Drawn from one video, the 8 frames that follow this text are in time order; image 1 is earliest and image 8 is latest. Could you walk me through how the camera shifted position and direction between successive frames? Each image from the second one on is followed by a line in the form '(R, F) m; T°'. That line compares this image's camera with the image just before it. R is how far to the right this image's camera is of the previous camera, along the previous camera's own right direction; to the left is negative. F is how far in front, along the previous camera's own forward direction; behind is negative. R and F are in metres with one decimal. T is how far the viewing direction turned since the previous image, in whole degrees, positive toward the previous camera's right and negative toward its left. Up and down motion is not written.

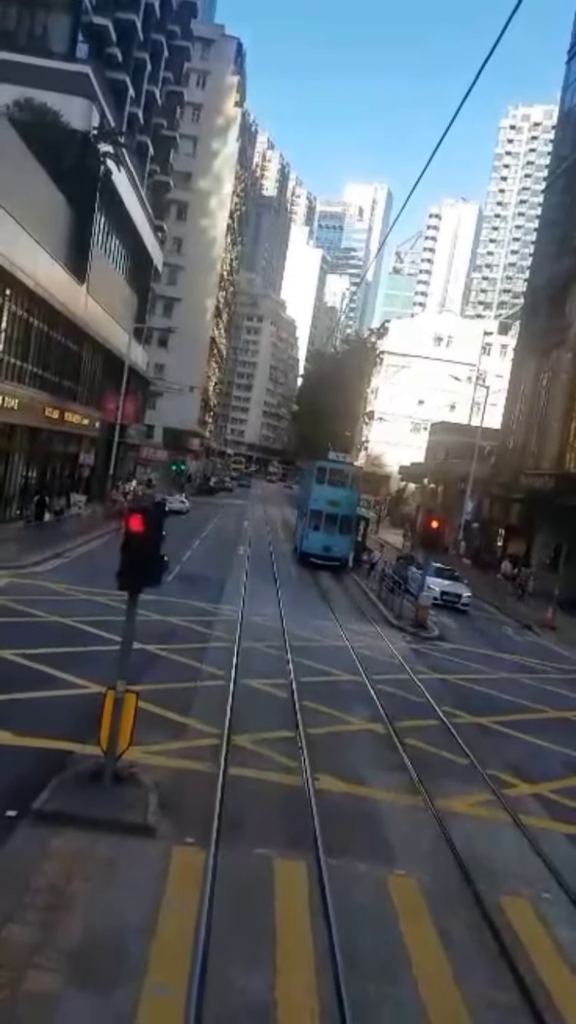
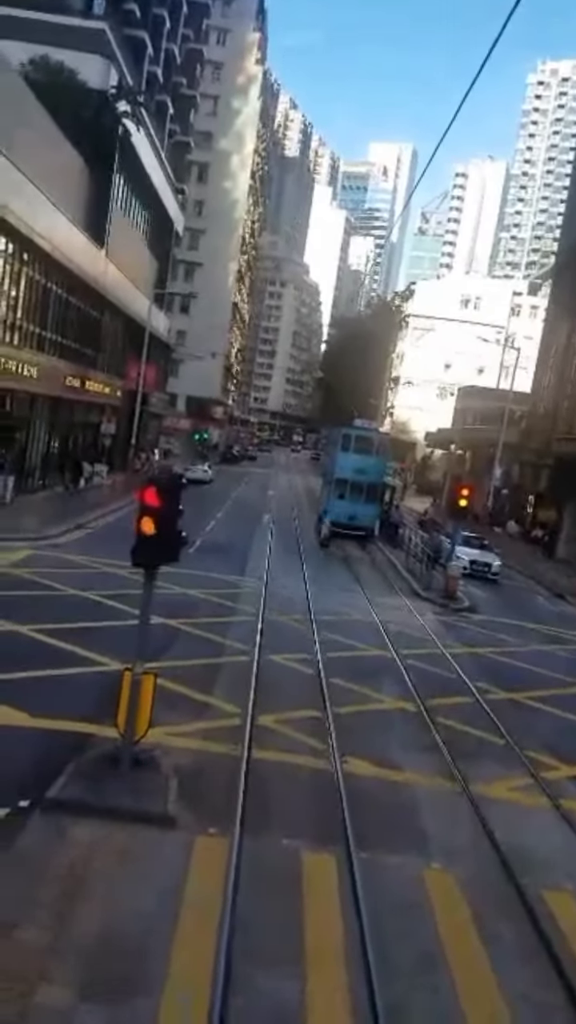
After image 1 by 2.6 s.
(0.0, +0.7) m; -2°
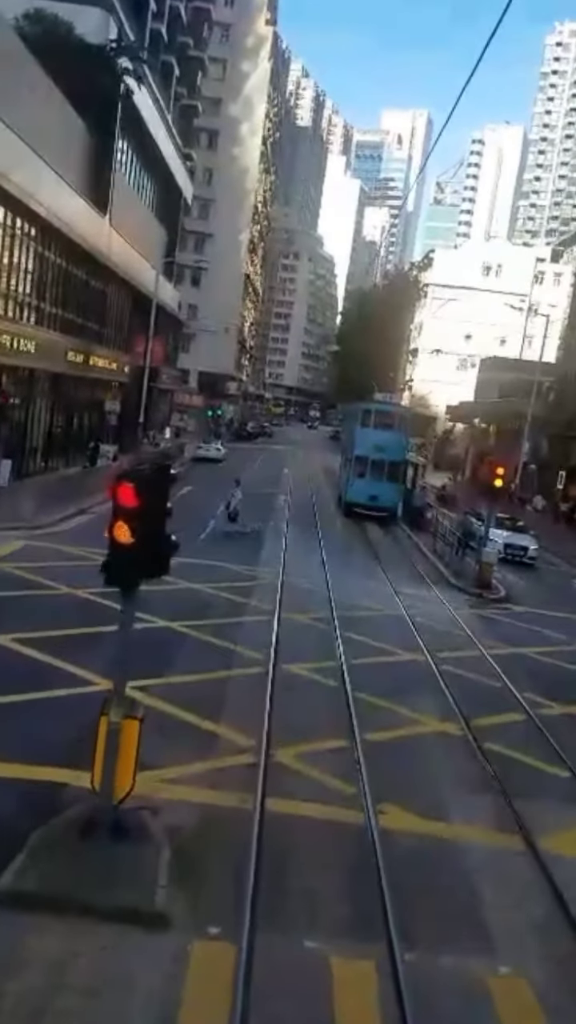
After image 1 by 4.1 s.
(0.0, +2.3) m; -1°
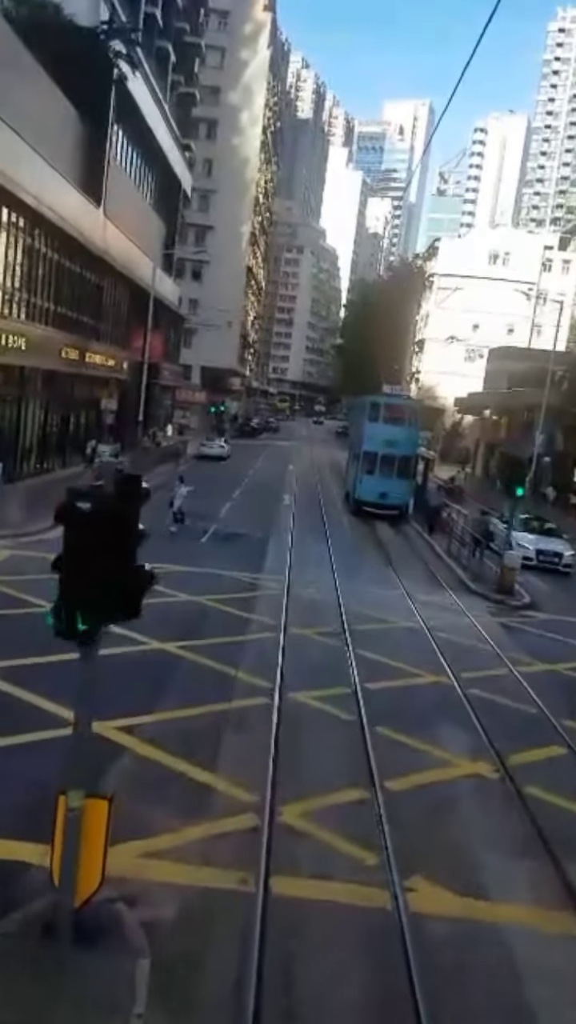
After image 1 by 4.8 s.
(0.0, +1.7) m; 0°
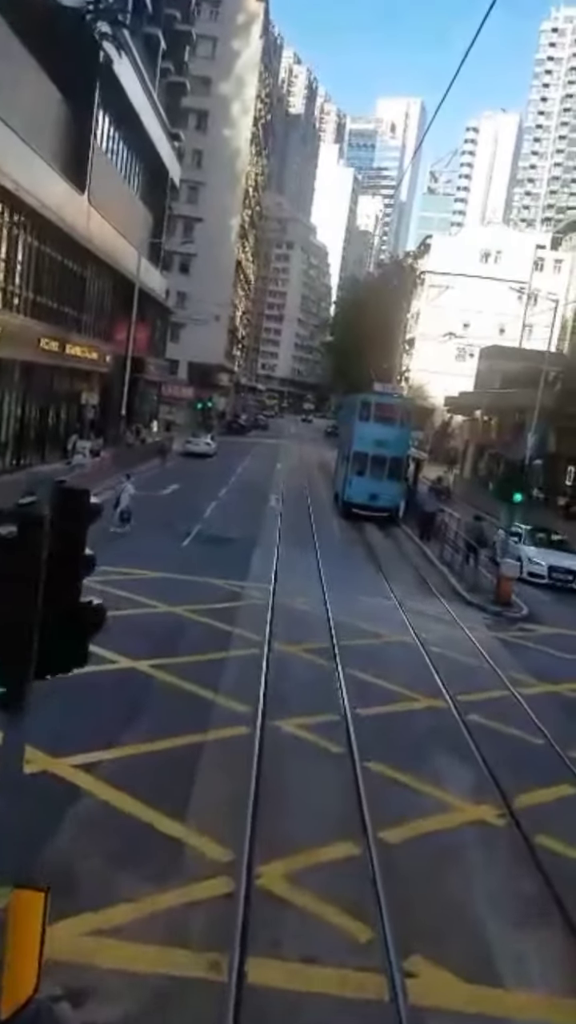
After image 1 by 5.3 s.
(0.0, +1.2) m; +1°
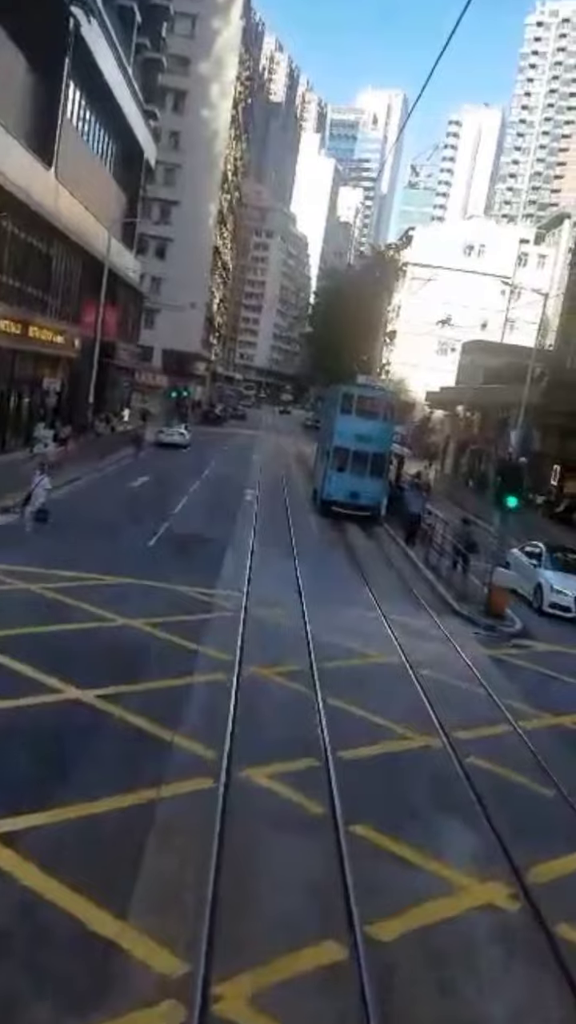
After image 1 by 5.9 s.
(0.0, +1.8) m; +2°
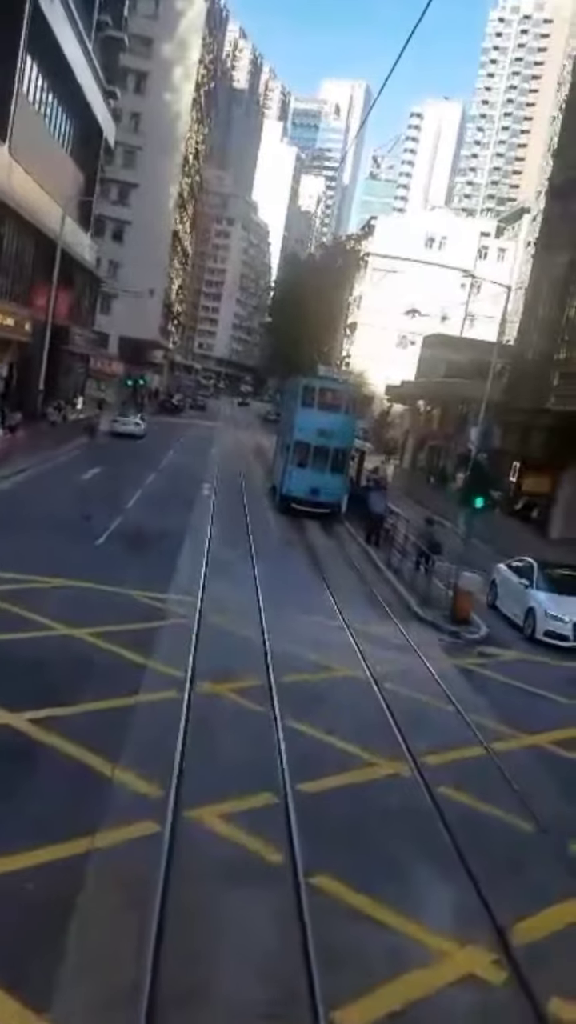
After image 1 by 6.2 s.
(0.0, +1.1) m; +3°
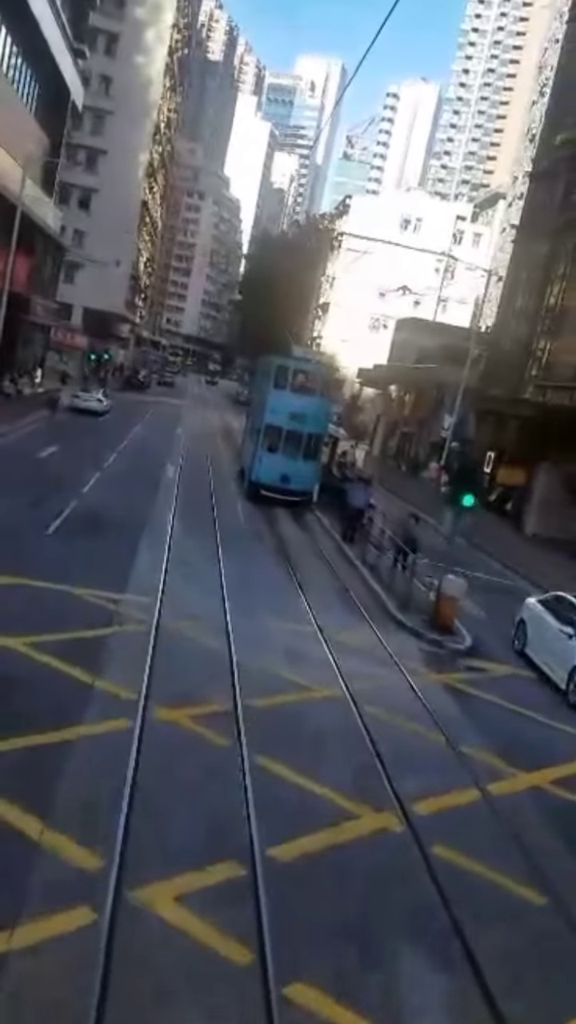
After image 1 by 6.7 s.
(-0.2, +1.8) m; +3°
